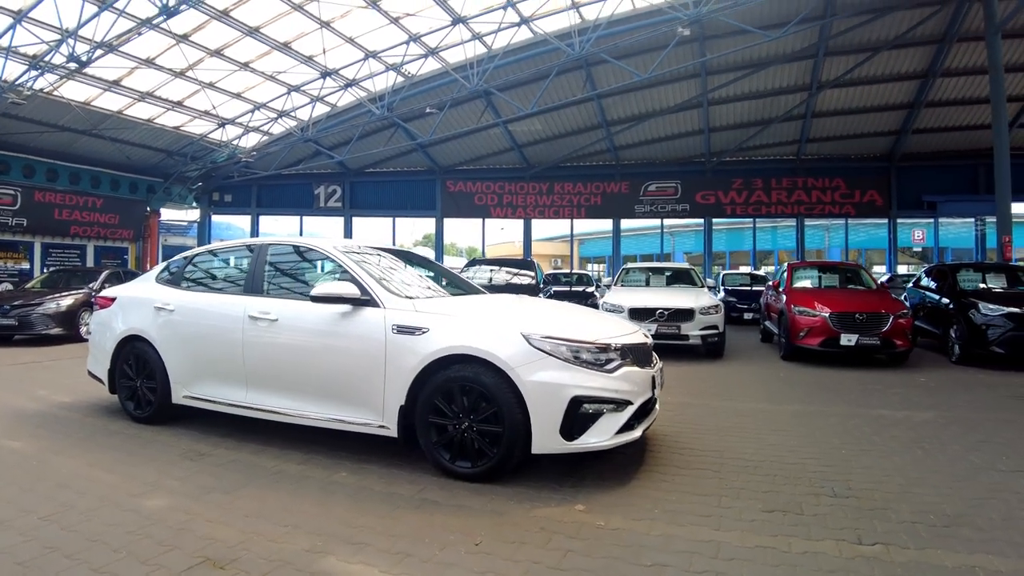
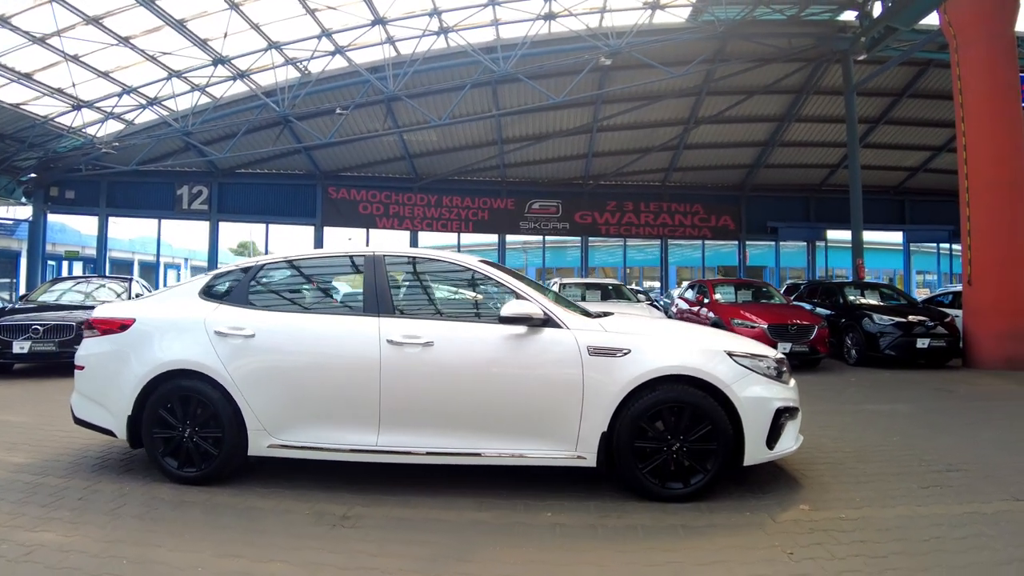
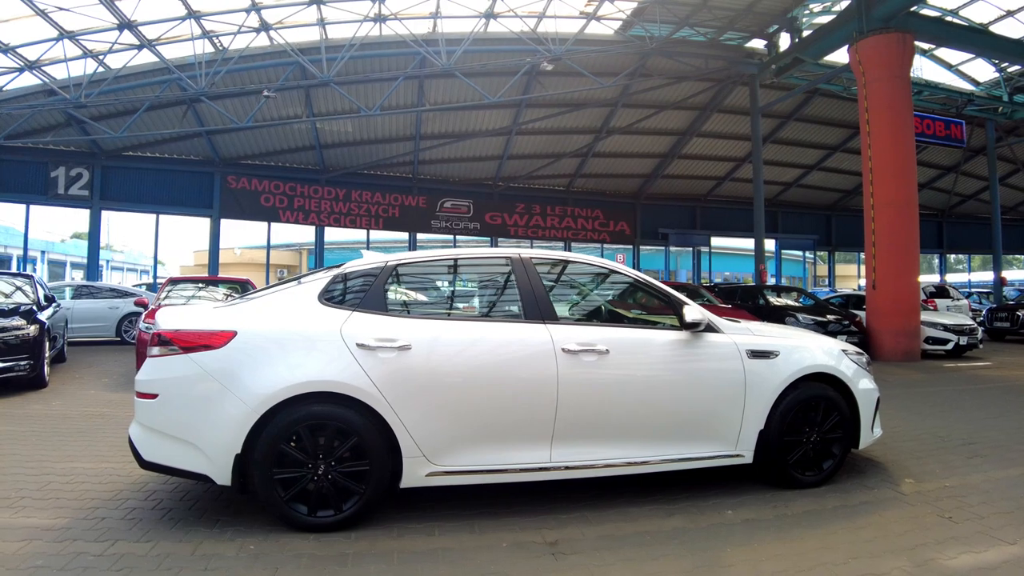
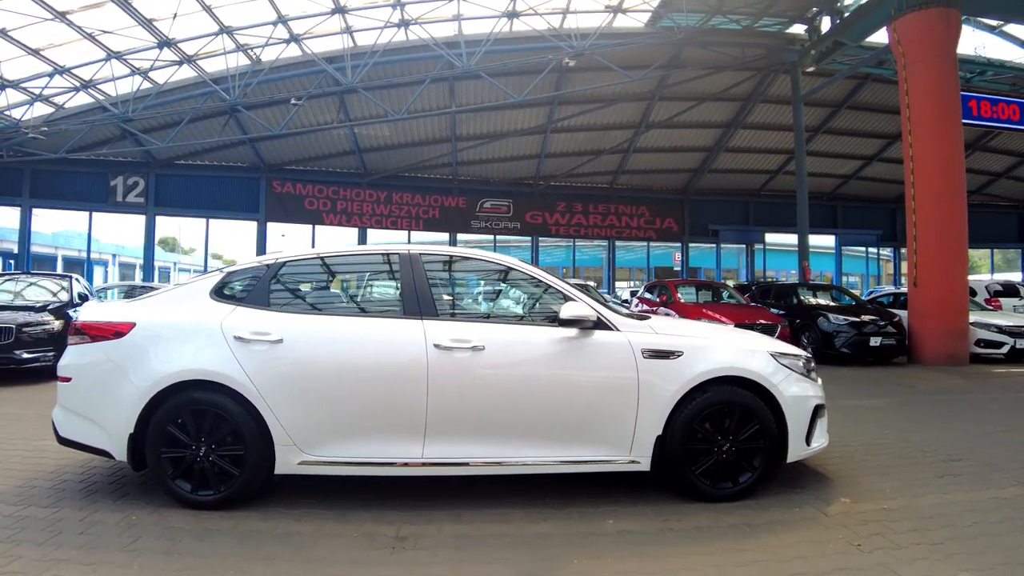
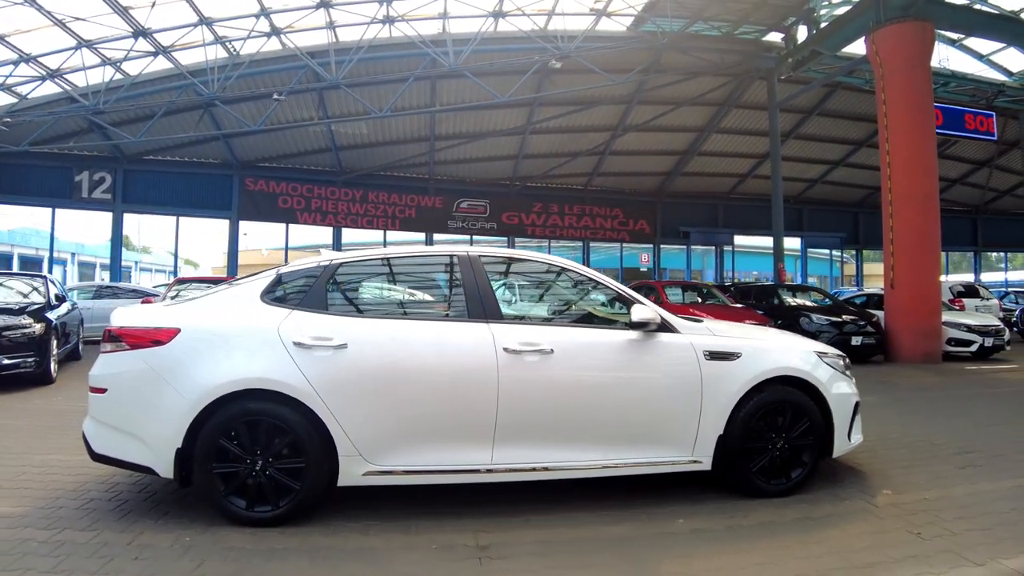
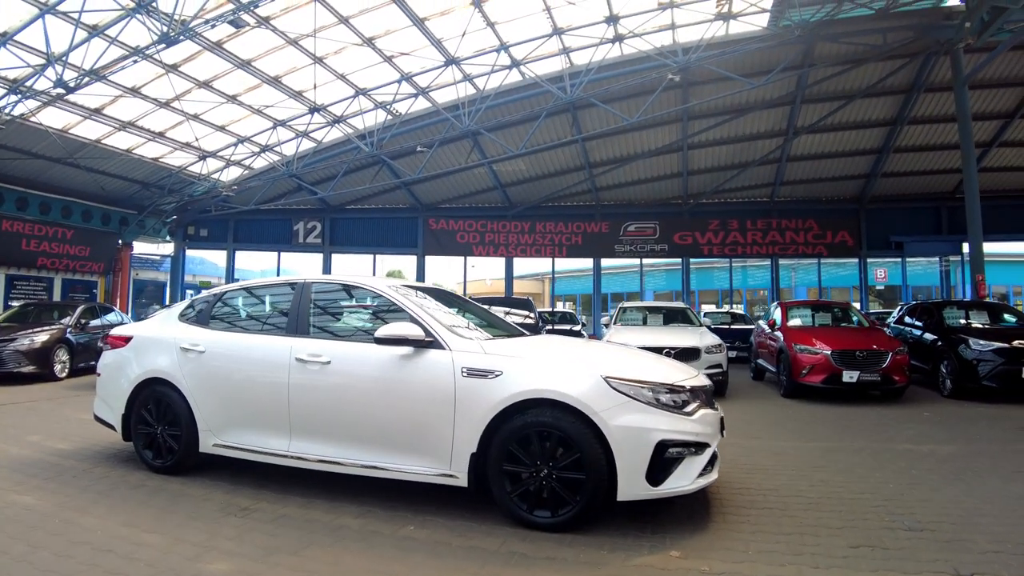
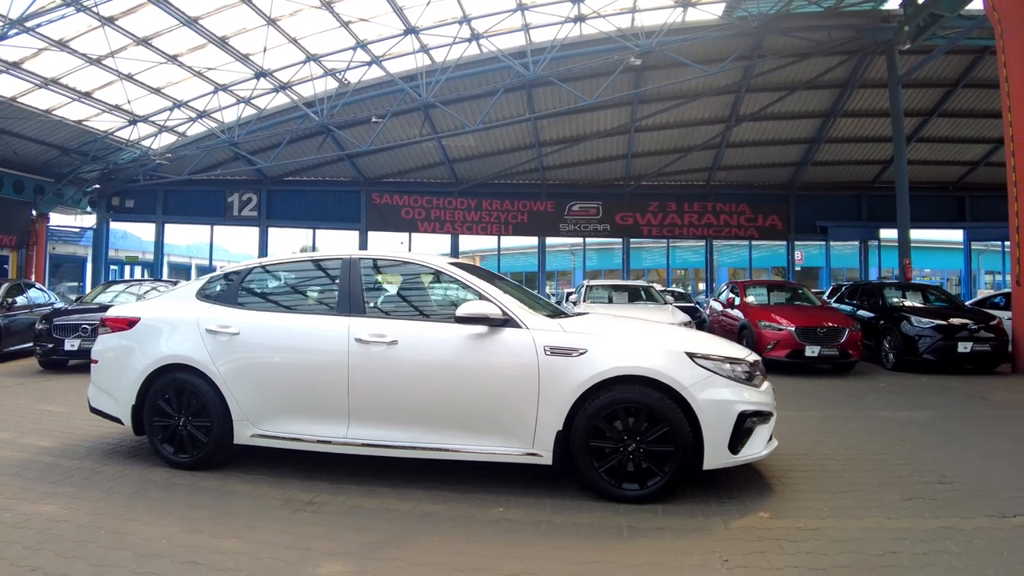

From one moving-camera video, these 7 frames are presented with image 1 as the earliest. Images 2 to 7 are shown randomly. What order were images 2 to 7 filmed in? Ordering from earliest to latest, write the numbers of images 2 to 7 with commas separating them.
6, 7, 2, 4, 5, 3
